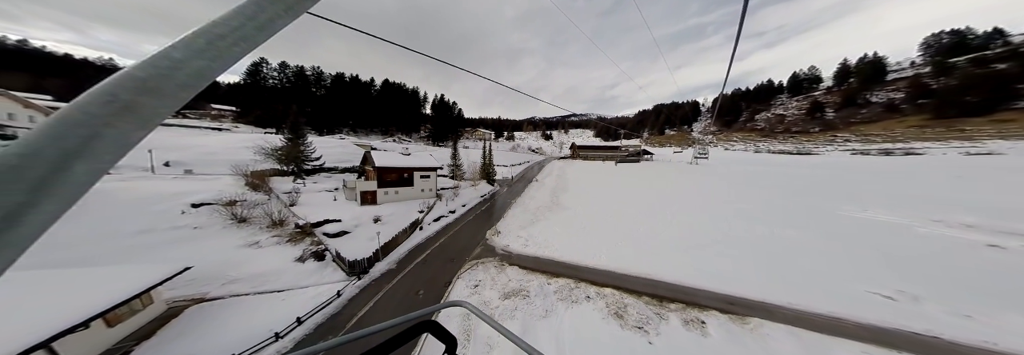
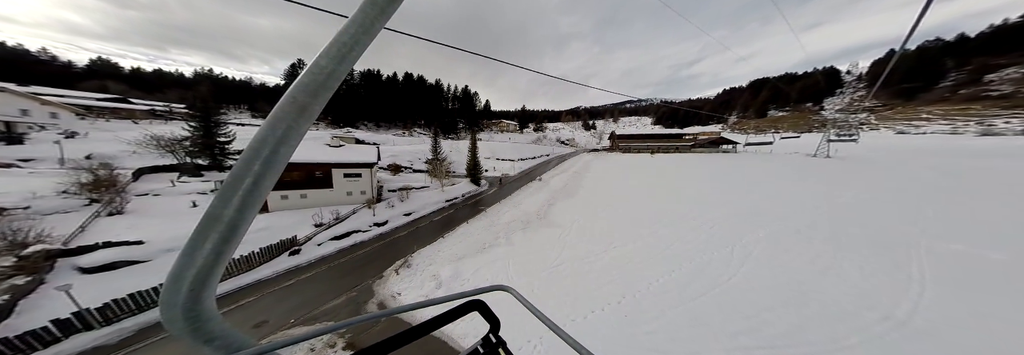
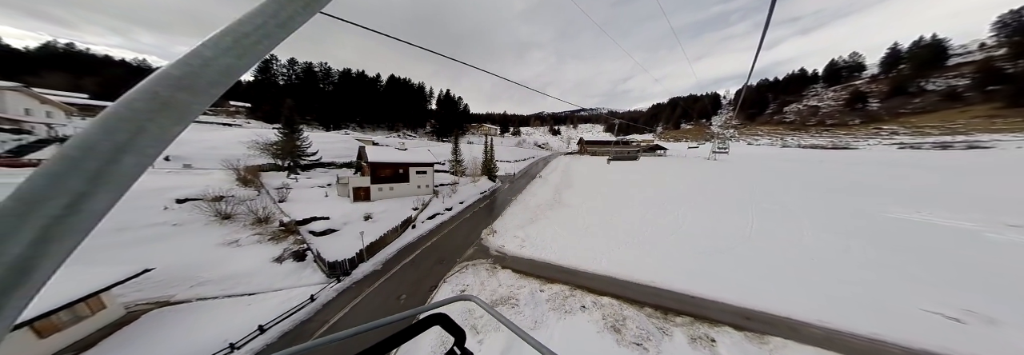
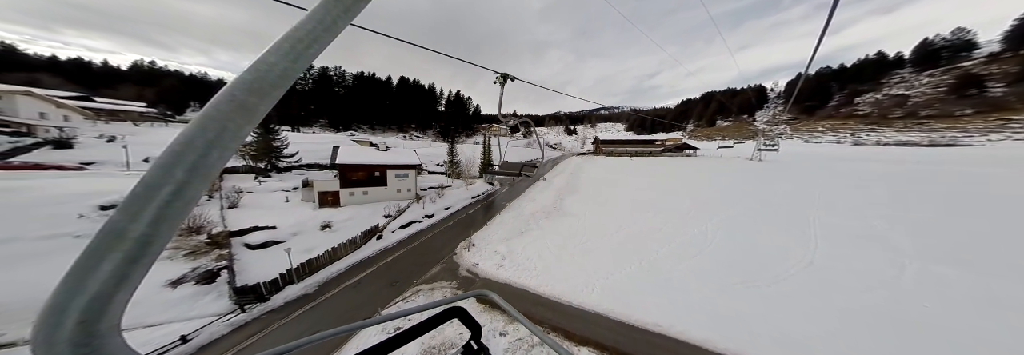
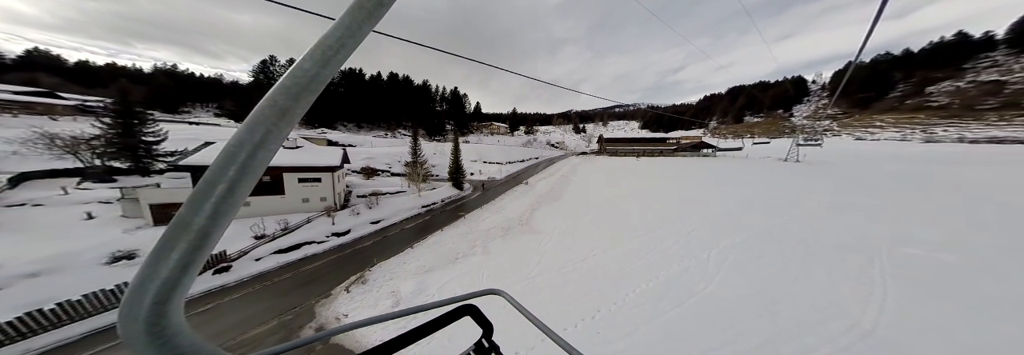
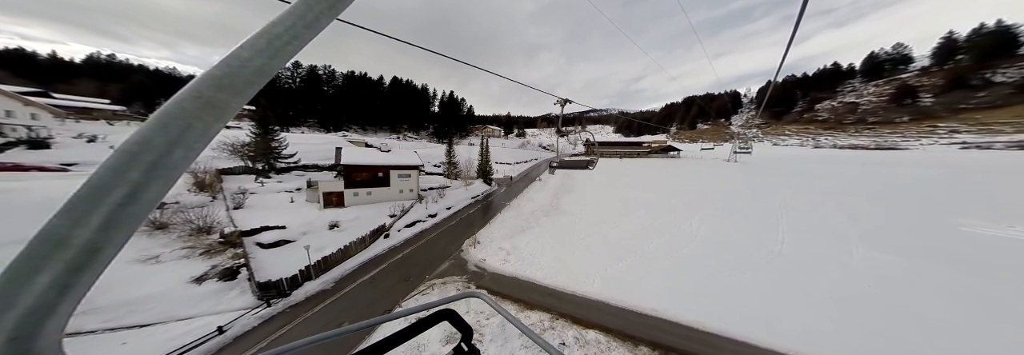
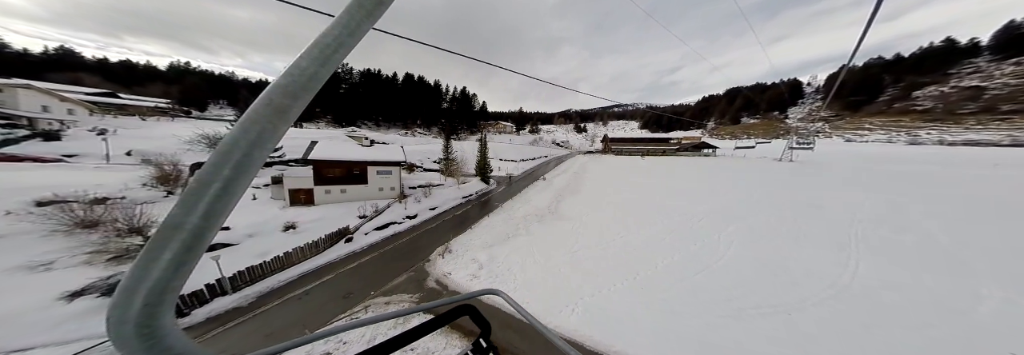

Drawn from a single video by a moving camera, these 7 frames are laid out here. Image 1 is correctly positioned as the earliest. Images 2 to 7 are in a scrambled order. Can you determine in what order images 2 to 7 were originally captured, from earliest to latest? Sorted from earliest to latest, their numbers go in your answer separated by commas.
3, 6, 4, 7, 2, 5
